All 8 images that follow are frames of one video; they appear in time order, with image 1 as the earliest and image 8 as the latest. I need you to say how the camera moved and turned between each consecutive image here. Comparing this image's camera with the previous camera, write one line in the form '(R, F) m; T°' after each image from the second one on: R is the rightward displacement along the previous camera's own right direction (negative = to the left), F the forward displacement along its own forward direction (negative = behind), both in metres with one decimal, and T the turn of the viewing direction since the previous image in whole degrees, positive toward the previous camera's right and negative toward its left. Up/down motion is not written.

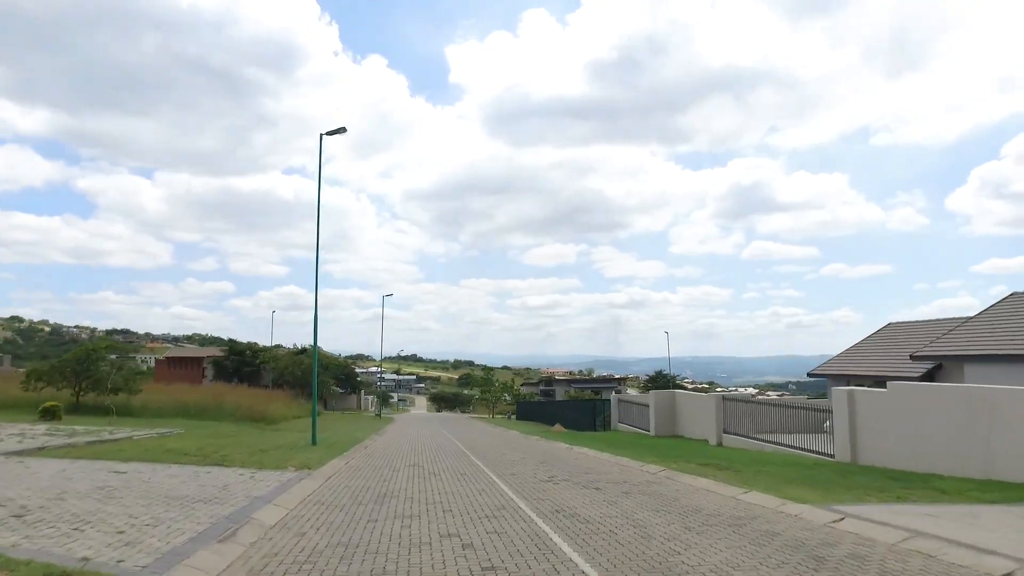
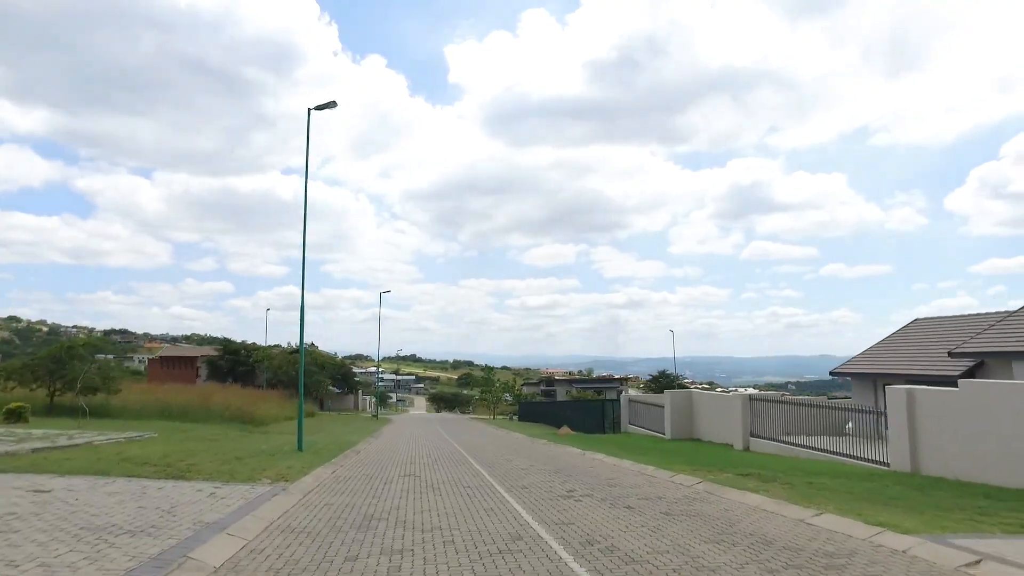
(-0.1, +0.6) m; 0°
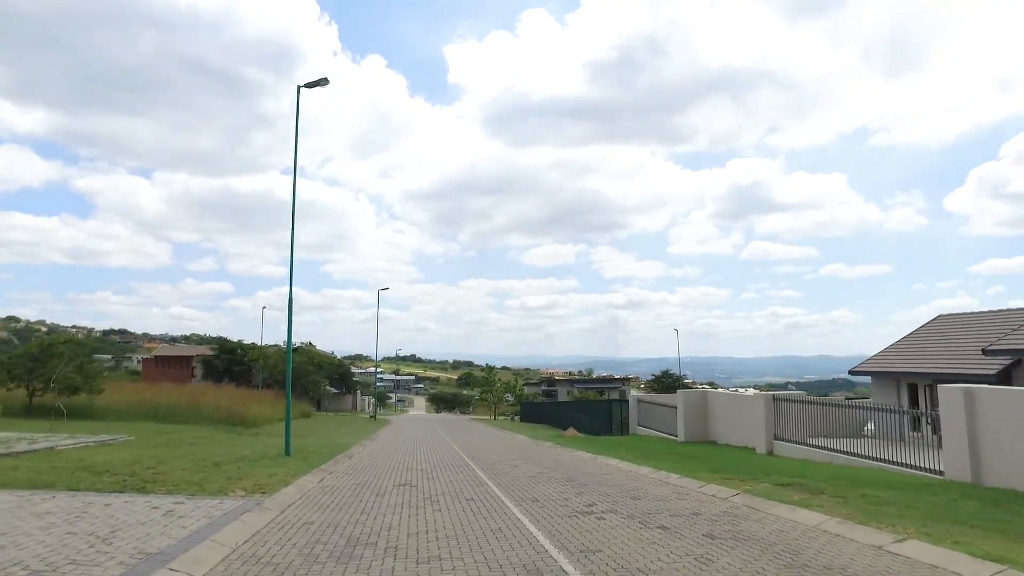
(0.0, +0.5) m; 0°
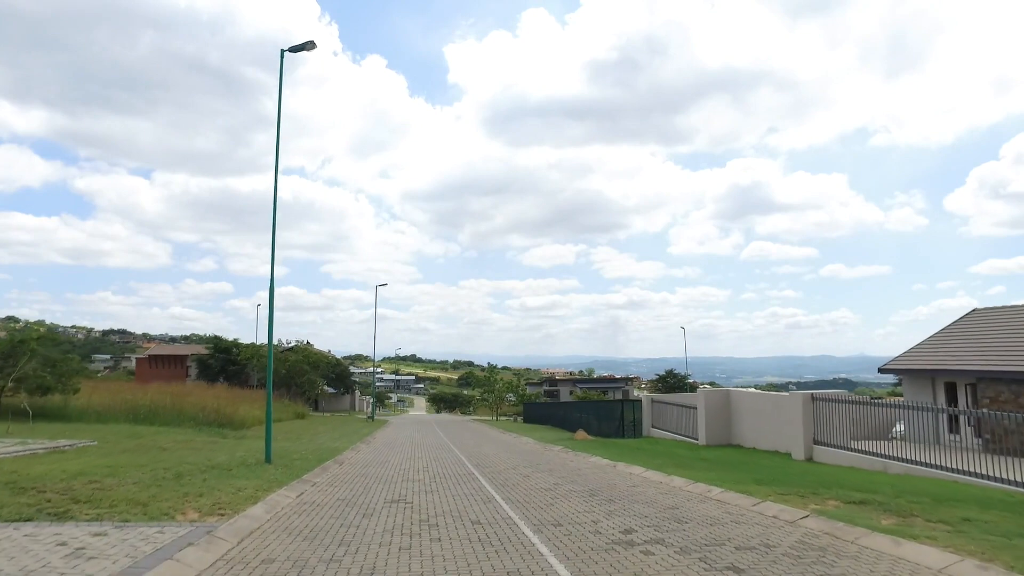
(-0.1, +0.6) m; 0°
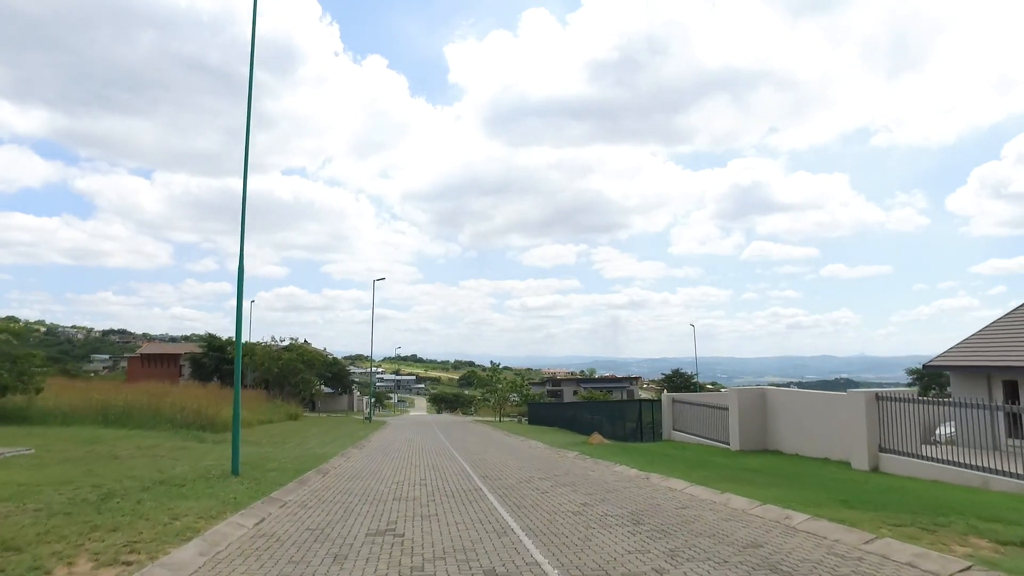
(-0.1, +0.8) m; 0°
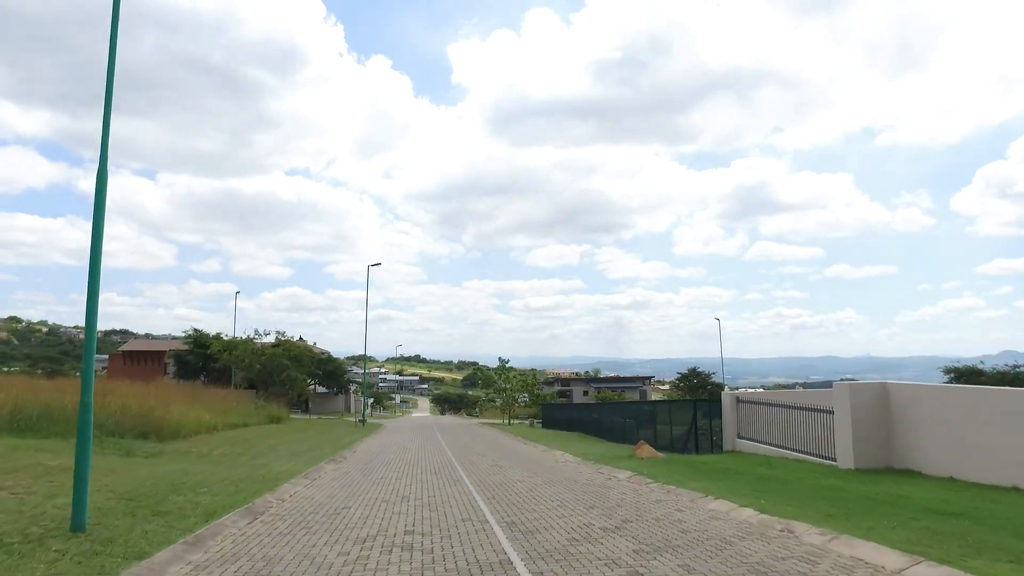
(+0.5, -0.2) m; 0°
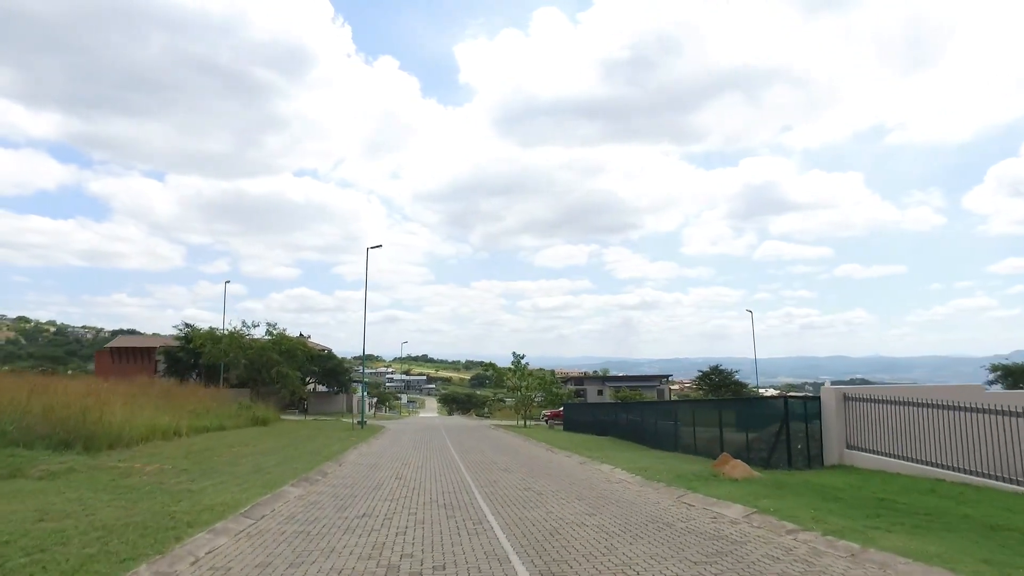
(0.0, +0.9) m; -1°
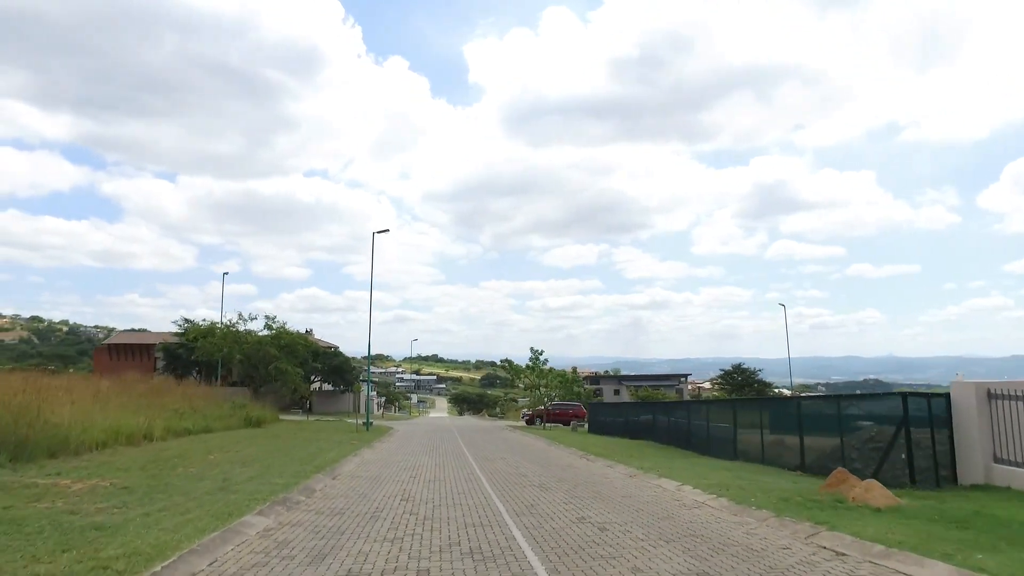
(-0.2, +0.9) m; -1°
